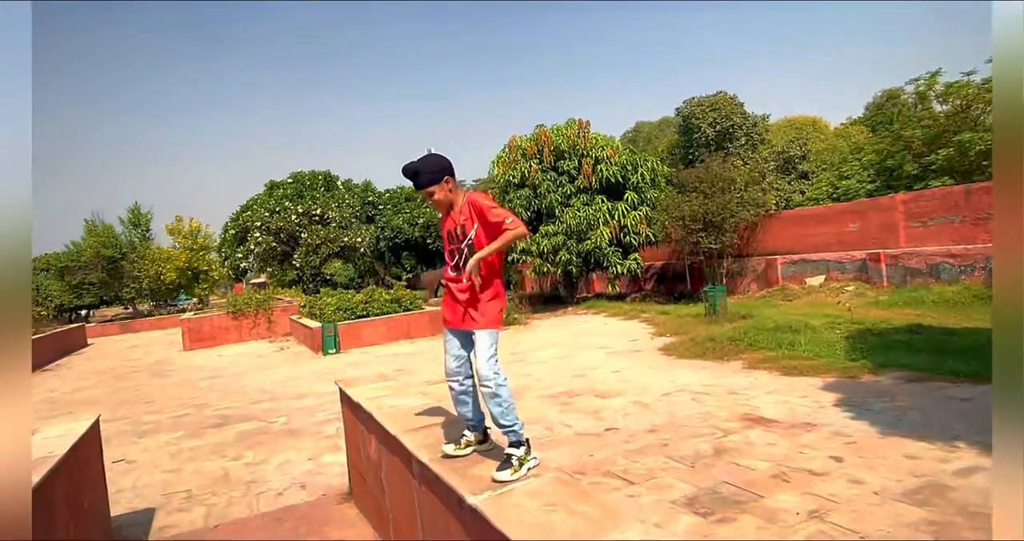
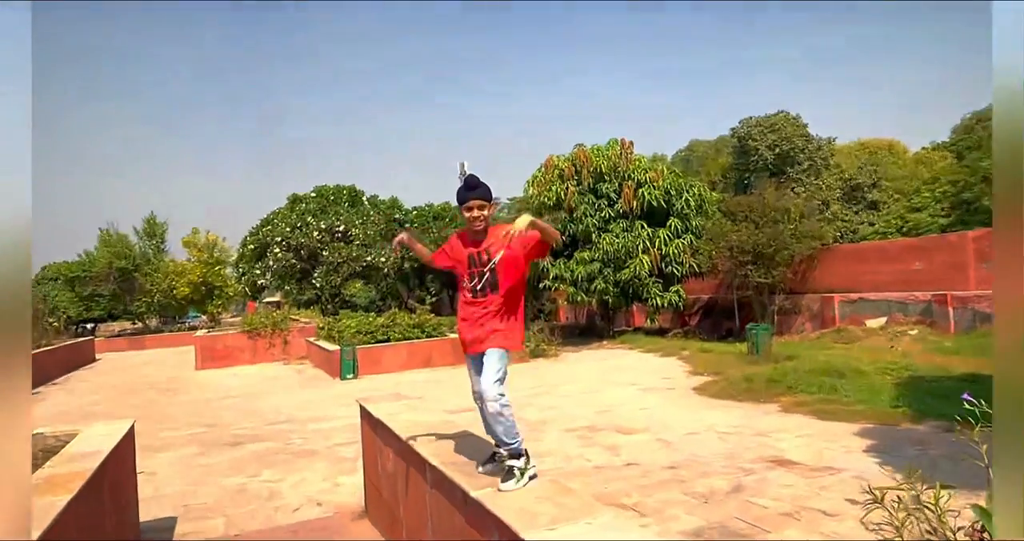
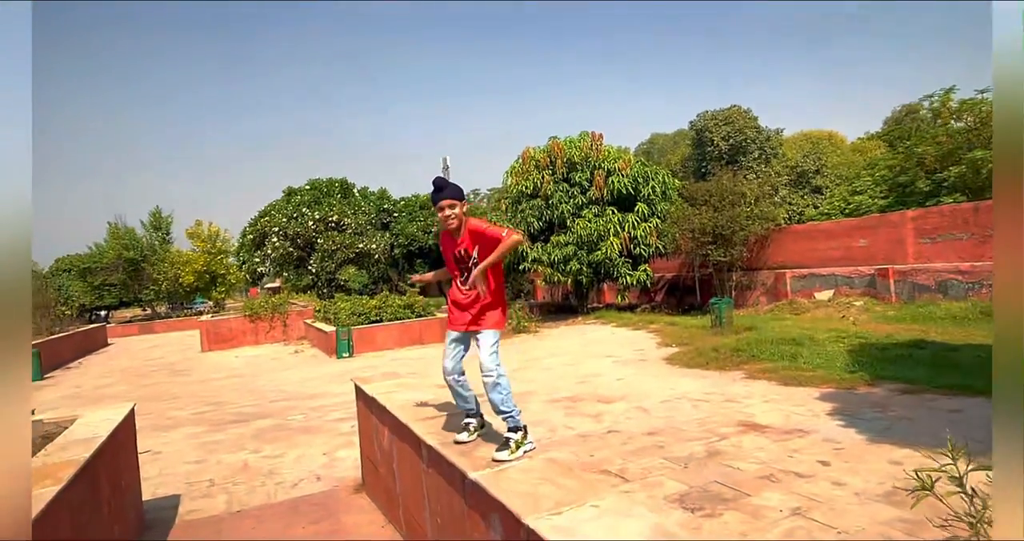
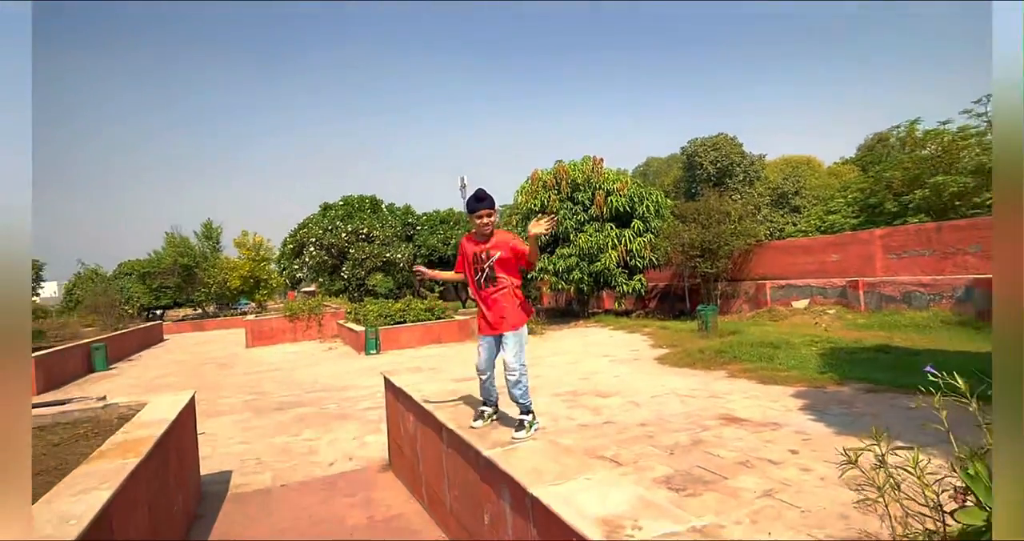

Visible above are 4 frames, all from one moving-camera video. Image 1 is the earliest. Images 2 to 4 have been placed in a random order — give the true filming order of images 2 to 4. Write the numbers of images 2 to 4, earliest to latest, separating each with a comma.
3, 4, 2
